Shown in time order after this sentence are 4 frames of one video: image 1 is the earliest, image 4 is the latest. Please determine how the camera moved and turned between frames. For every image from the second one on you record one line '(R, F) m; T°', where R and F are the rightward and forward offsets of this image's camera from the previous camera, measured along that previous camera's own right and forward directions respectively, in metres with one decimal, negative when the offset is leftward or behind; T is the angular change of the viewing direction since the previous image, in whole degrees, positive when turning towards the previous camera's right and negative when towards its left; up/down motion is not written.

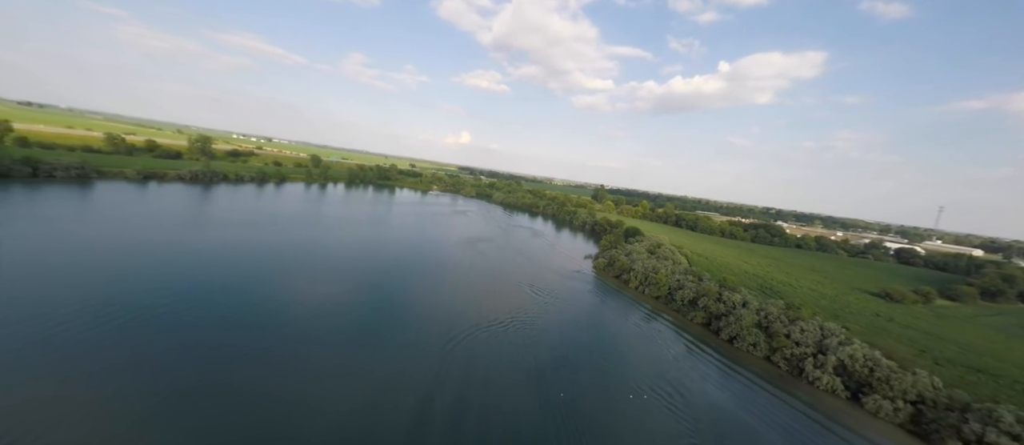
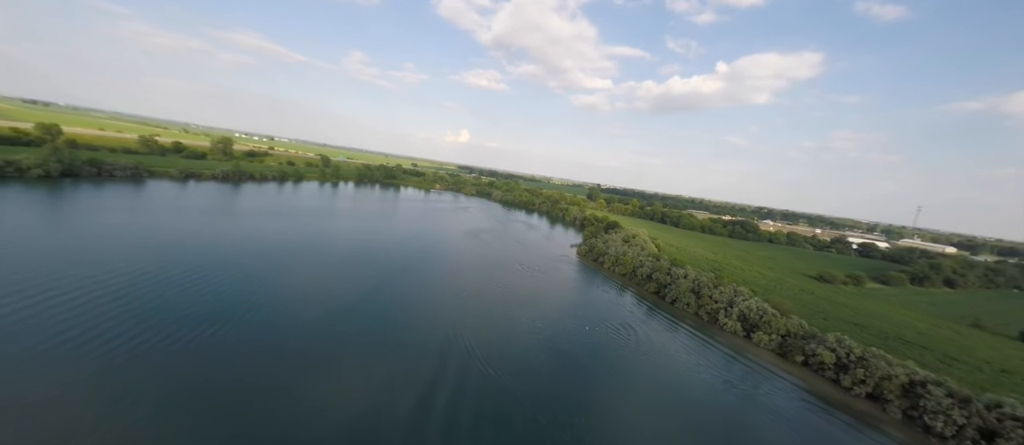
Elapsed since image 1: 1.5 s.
(+0.1, -4.2) m; 0°
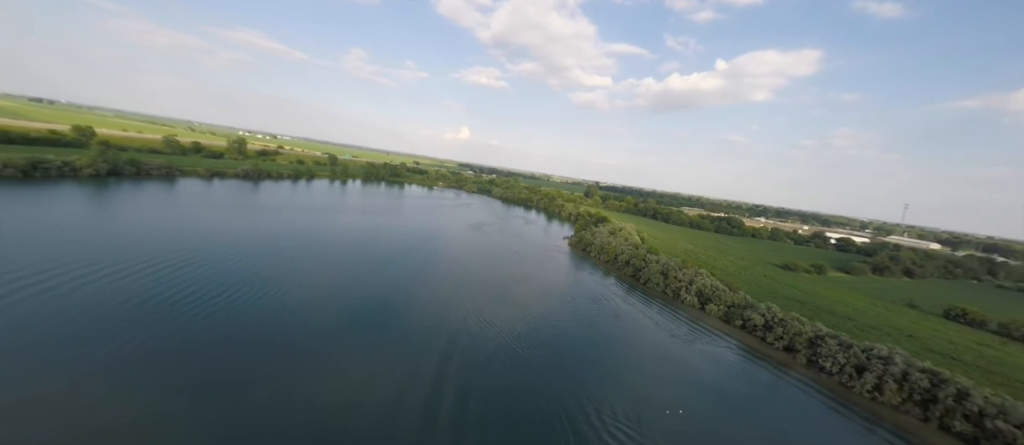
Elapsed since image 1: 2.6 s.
(+0.1, -3.1) m; 0°
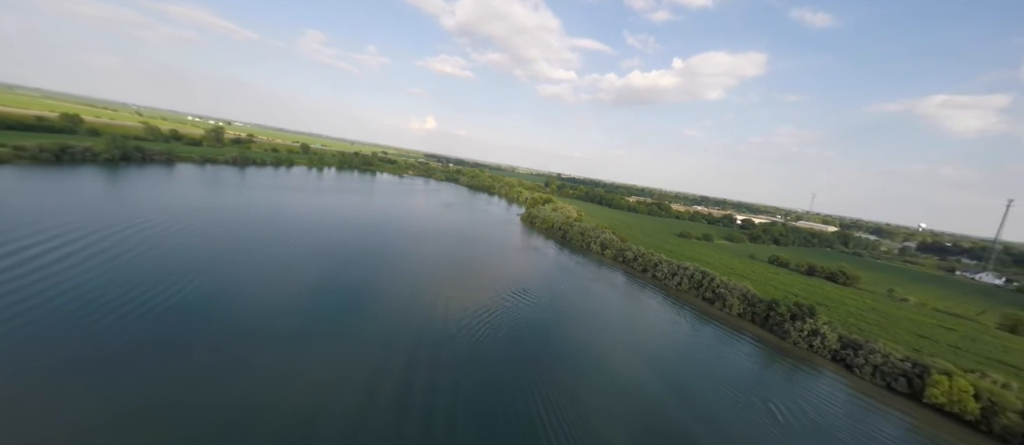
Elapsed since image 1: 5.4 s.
(+0.3, -7.6) m; +5°
